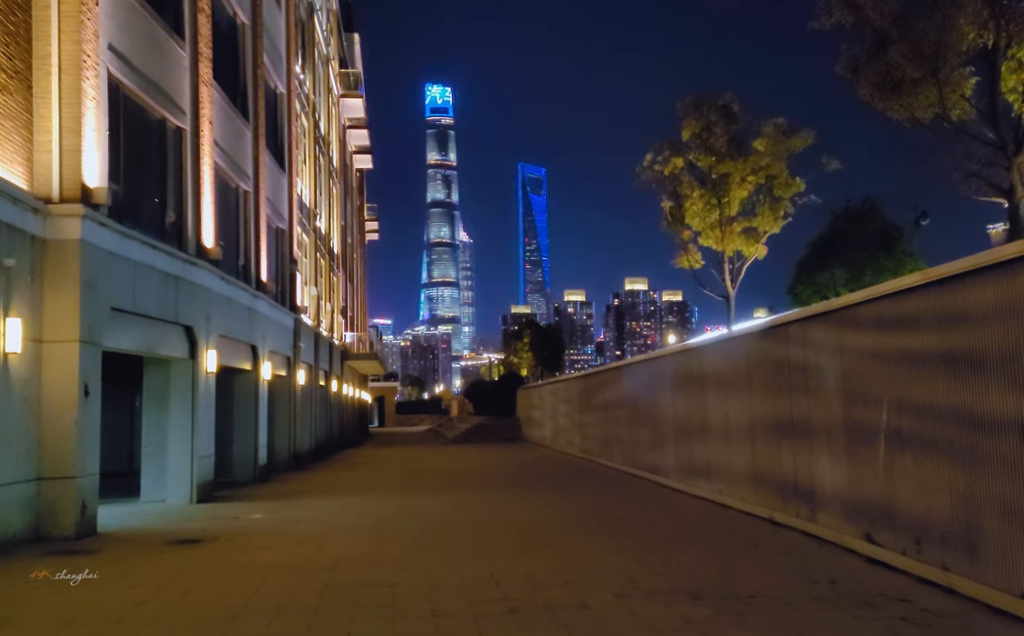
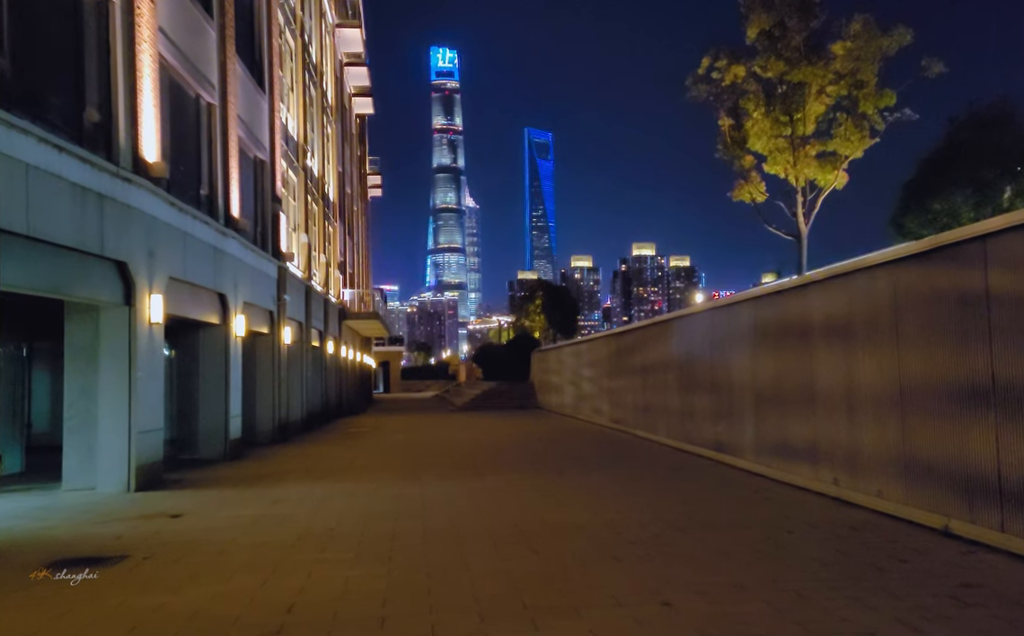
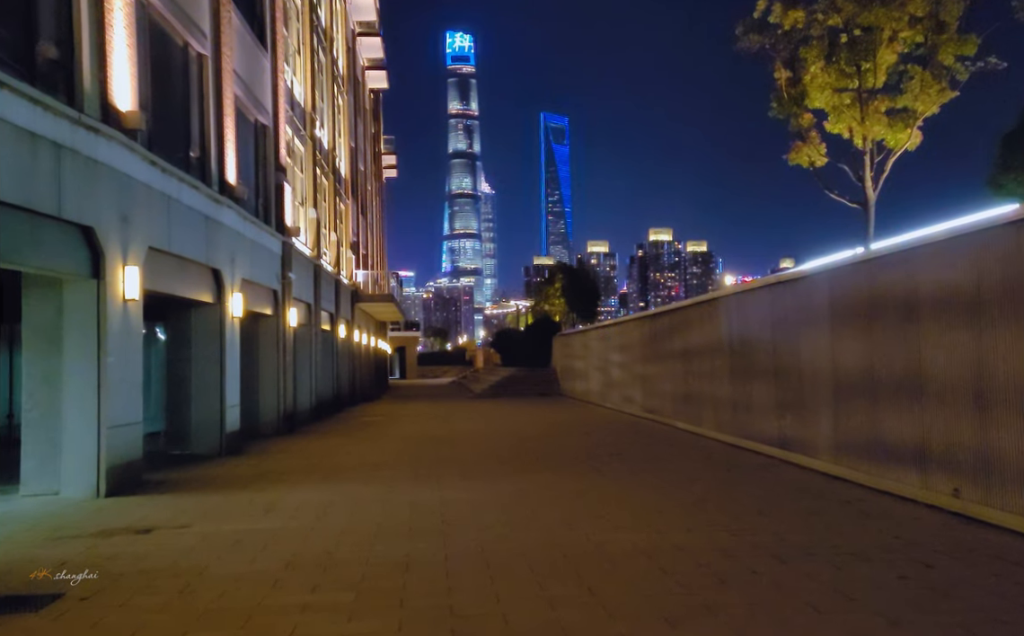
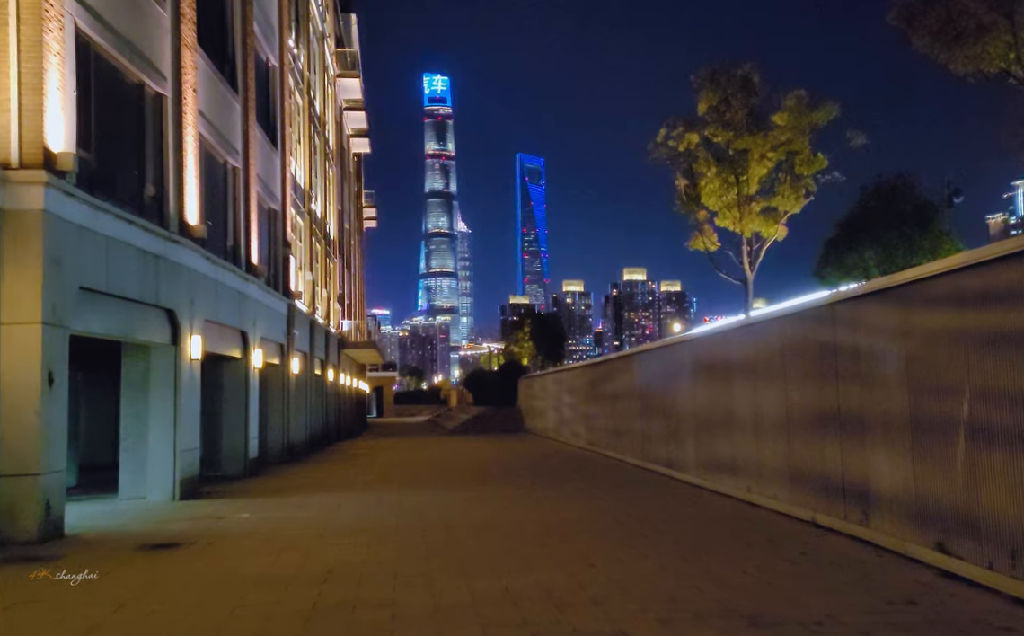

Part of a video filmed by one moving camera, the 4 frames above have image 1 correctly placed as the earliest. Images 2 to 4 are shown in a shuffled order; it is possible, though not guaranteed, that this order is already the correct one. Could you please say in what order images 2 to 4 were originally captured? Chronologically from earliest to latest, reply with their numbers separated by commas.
4, 2, 3
